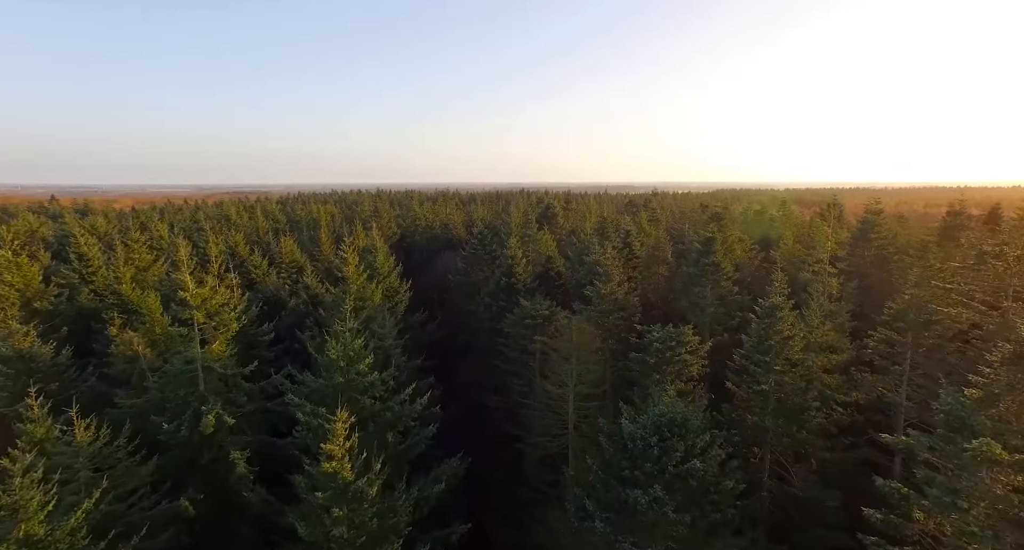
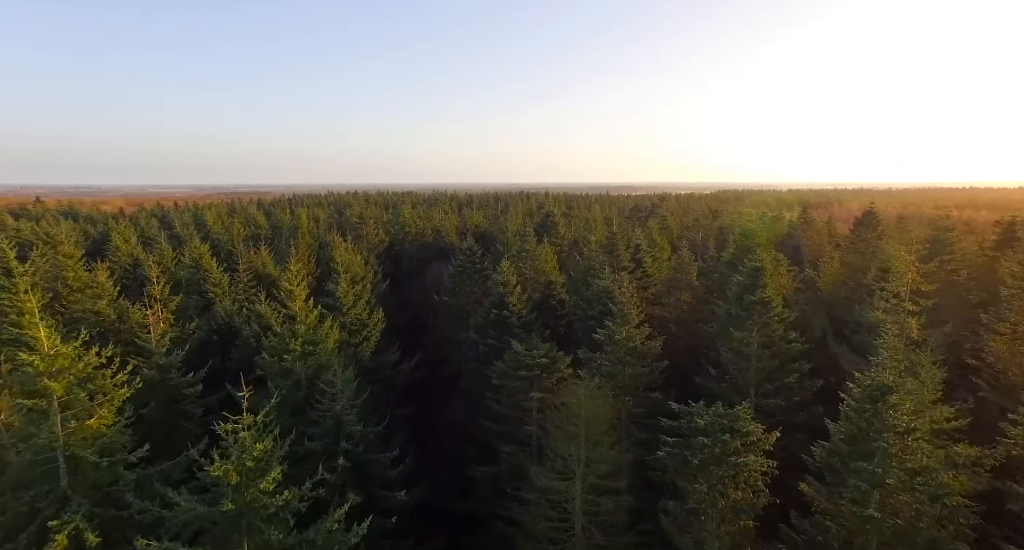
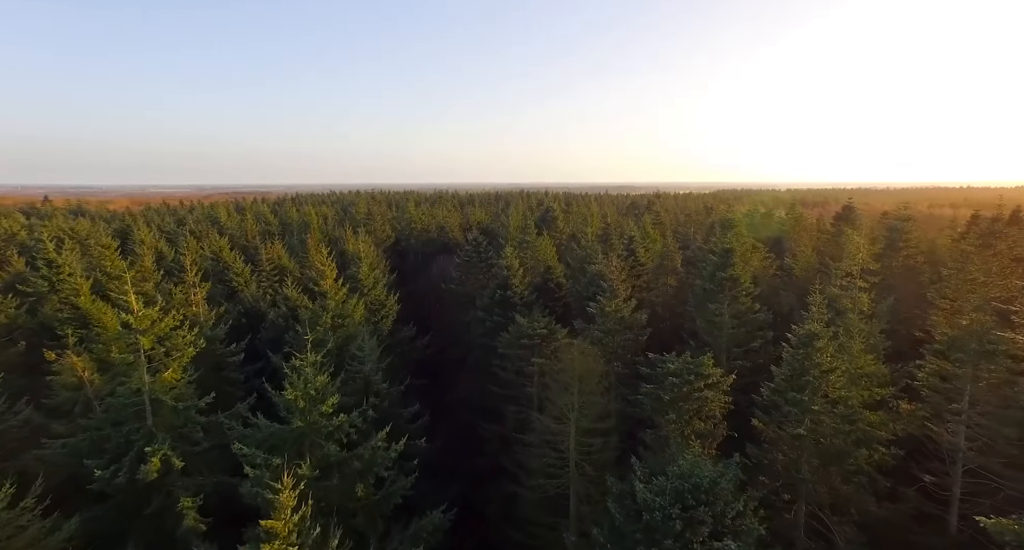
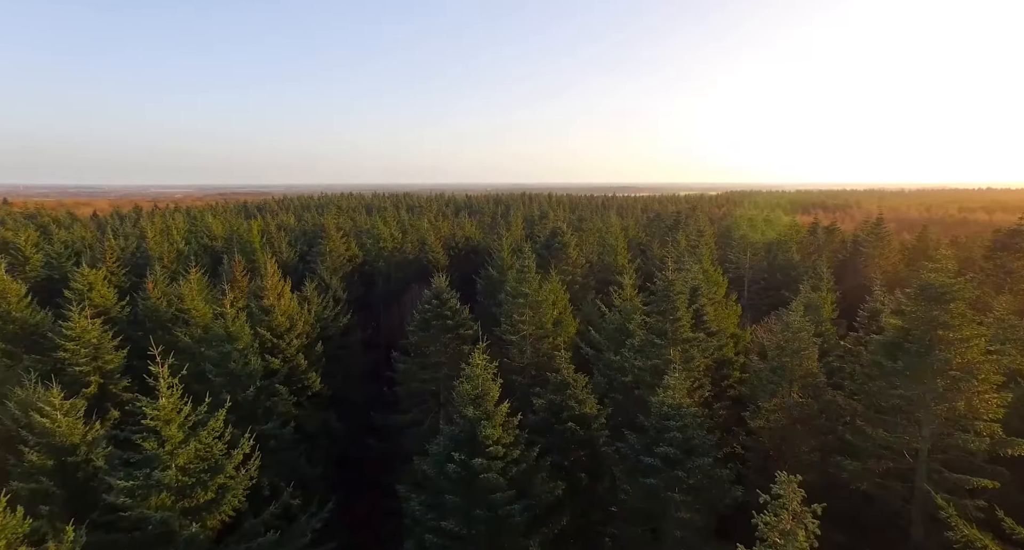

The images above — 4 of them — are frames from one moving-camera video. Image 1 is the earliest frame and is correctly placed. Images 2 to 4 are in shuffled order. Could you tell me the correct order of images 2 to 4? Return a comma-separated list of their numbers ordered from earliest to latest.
3, 2, 4
